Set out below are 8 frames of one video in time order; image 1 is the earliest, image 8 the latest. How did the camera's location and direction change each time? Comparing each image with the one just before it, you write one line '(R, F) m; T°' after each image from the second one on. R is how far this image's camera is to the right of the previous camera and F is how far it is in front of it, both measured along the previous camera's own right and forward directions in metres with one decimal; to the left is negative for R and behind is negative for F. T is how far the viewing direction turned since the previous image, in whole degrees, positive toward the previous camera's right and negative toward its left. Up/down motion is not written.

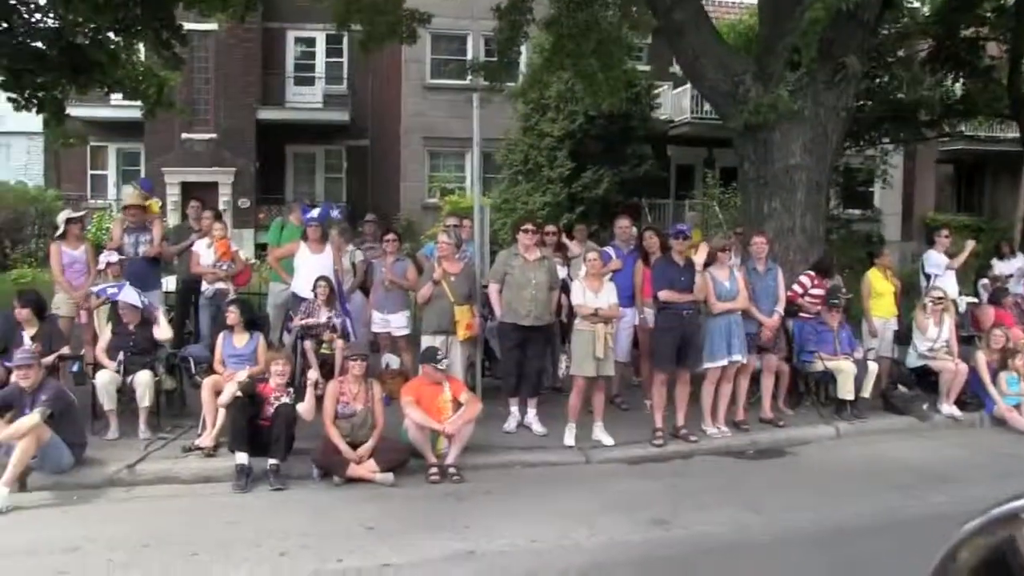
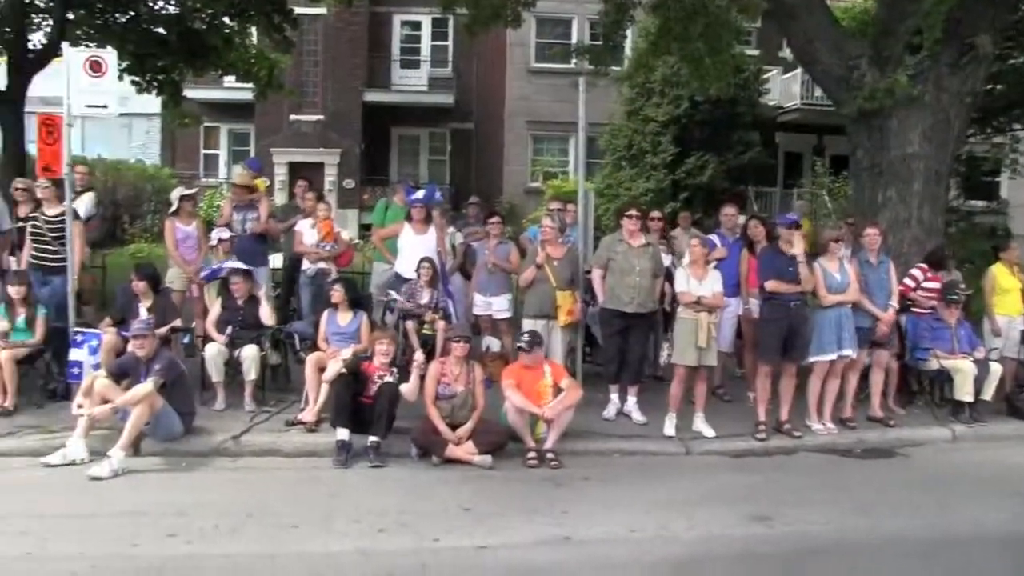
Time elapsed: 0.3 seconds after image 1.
(0.0, 0.0) m; -5°
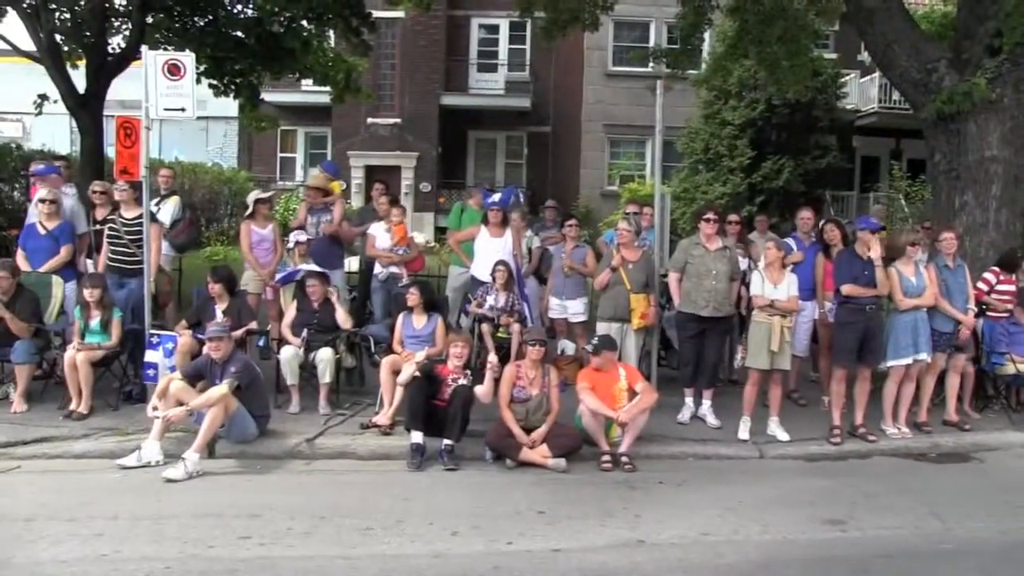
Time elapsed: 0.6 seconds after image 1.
(0.0, -0.1) m; -4°
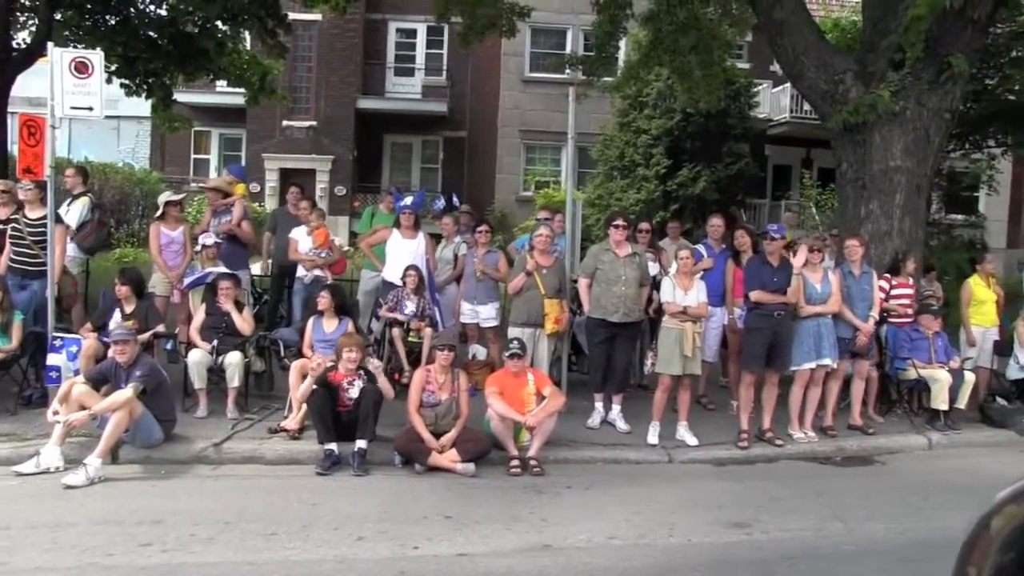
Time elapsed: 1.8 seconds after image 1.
(+0.1, 0.0) m; +4°
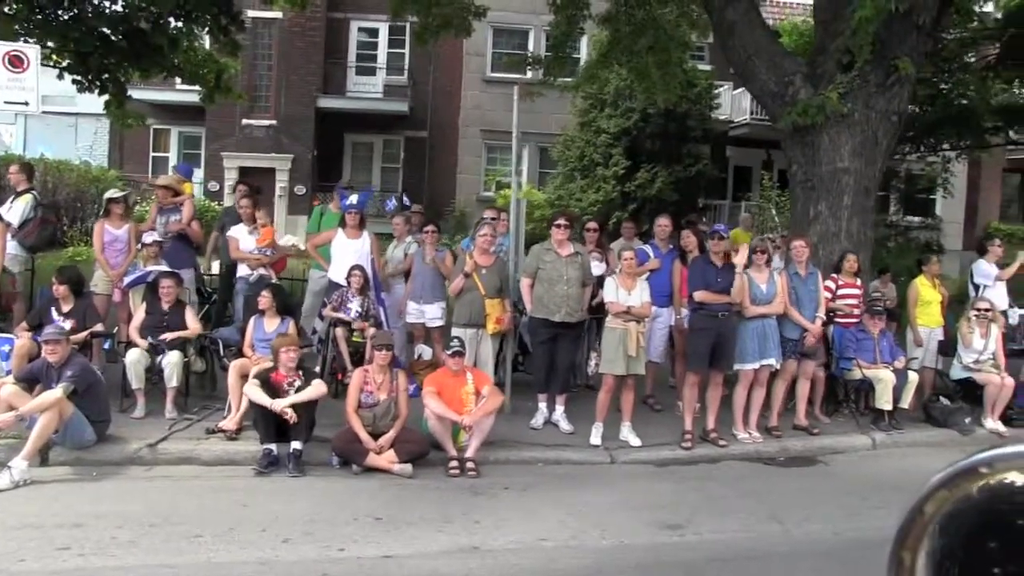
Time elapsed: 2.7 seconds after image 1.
(+0.3, 0.0) m; +1°
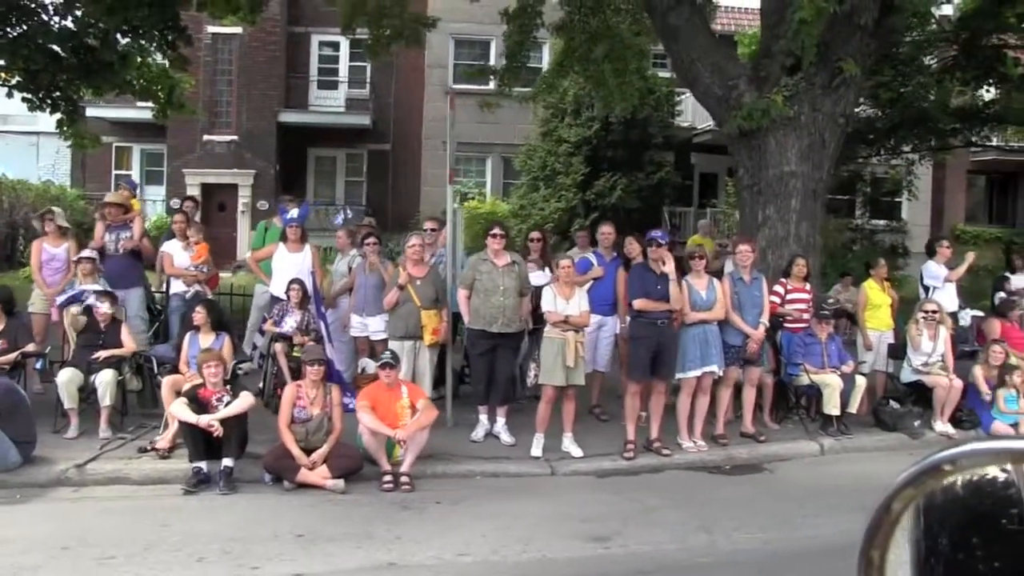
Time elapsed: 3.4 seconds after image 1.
(+0.5, +0.1) m; 0°
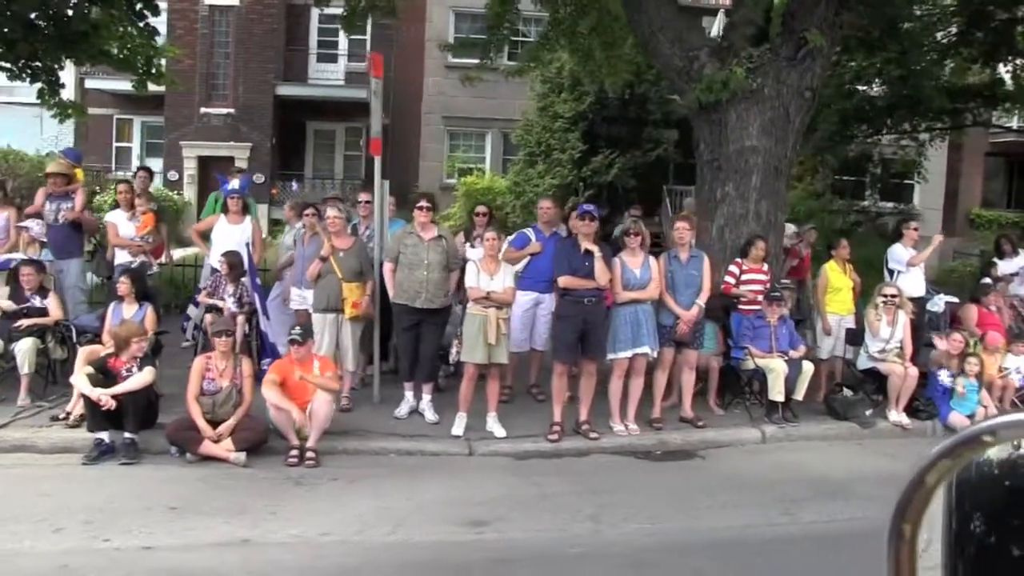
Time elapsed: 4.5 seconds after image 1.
(+1.1, +0.3) m; -4°
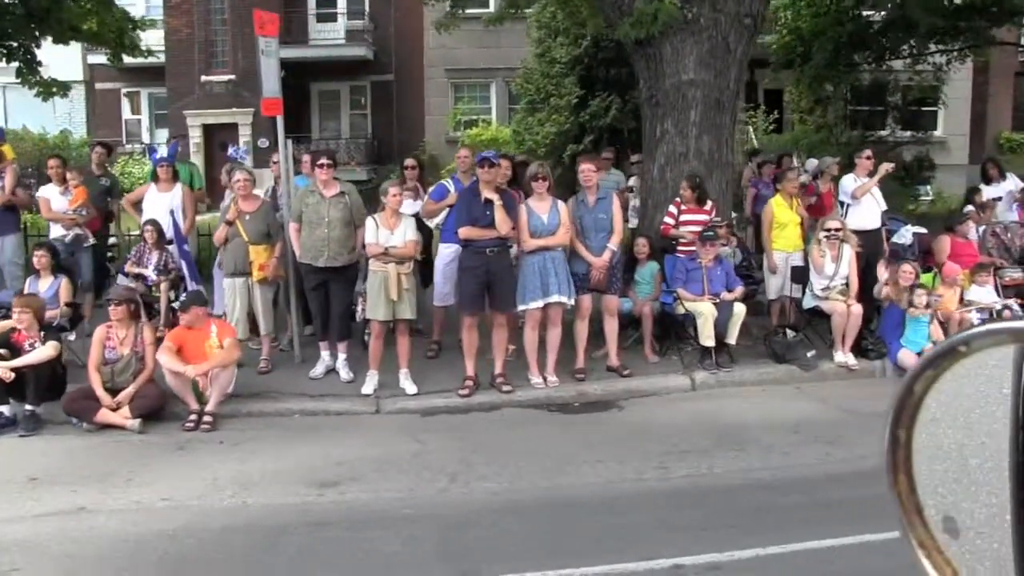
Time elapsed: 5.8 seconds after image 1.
(+1.5, +0.3) m; -6°
